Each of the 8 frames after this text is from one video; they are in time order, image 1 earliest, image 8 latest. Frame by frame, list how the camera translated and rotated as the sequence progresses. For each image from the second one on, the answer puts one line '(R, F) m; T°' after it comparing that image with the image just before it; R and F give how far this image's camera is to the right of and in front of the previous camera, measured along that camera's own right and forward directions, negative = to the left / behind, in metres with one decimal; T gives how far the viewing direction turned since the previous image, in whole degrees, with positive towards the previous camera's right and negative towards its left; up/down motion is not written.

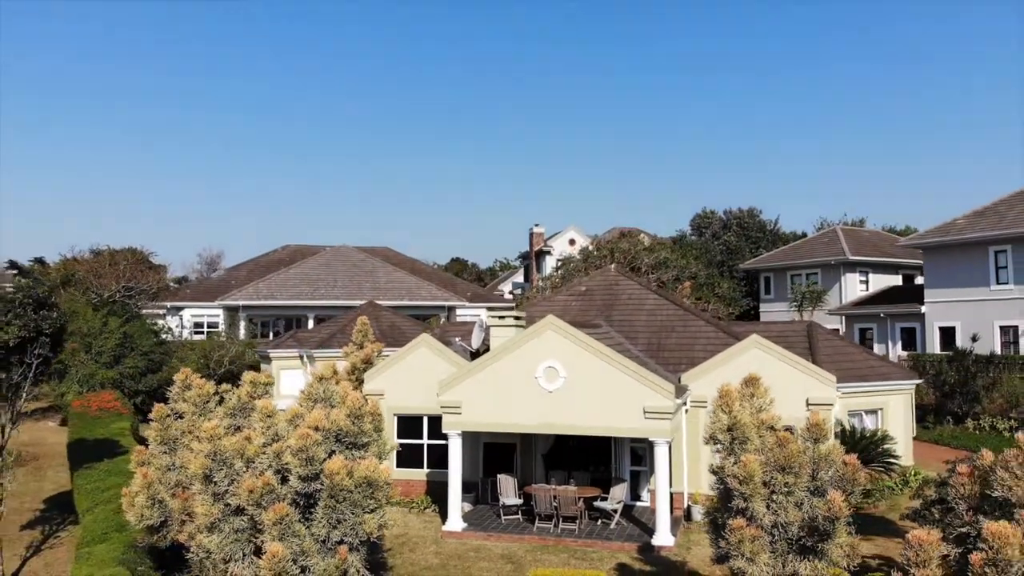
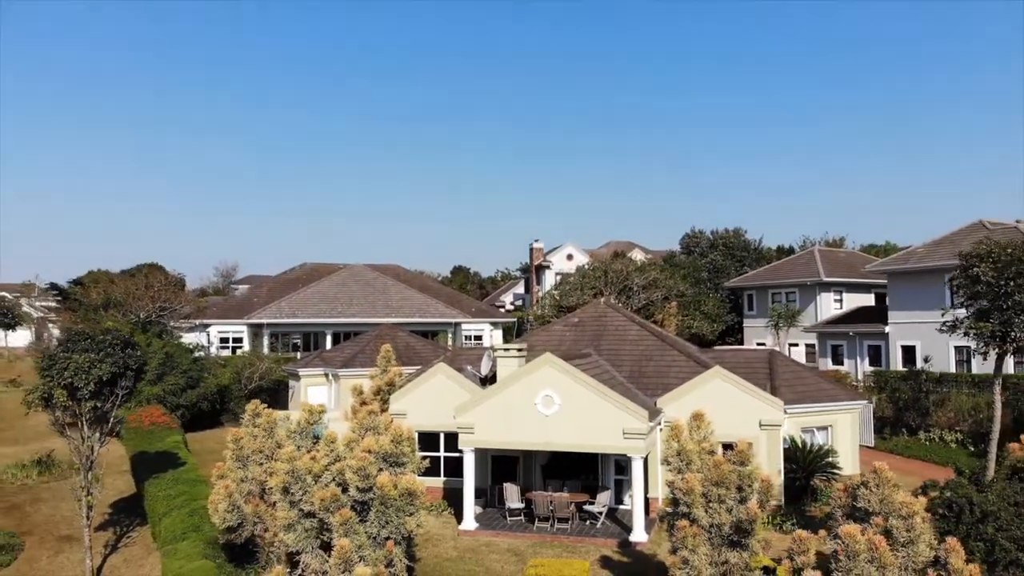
(-0.1, -2.5) m; 0°
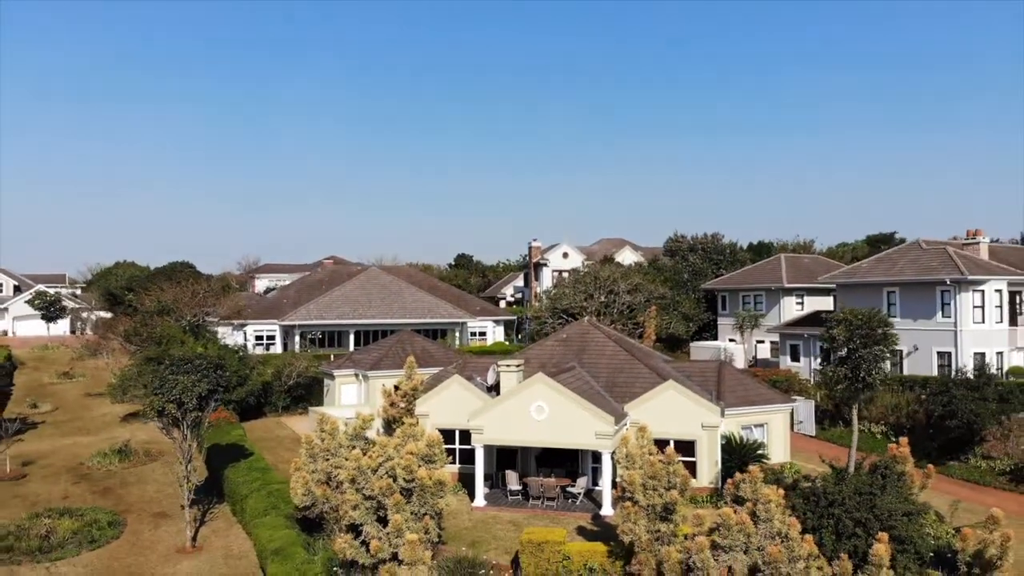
(0.0, -4.3) m; 0°
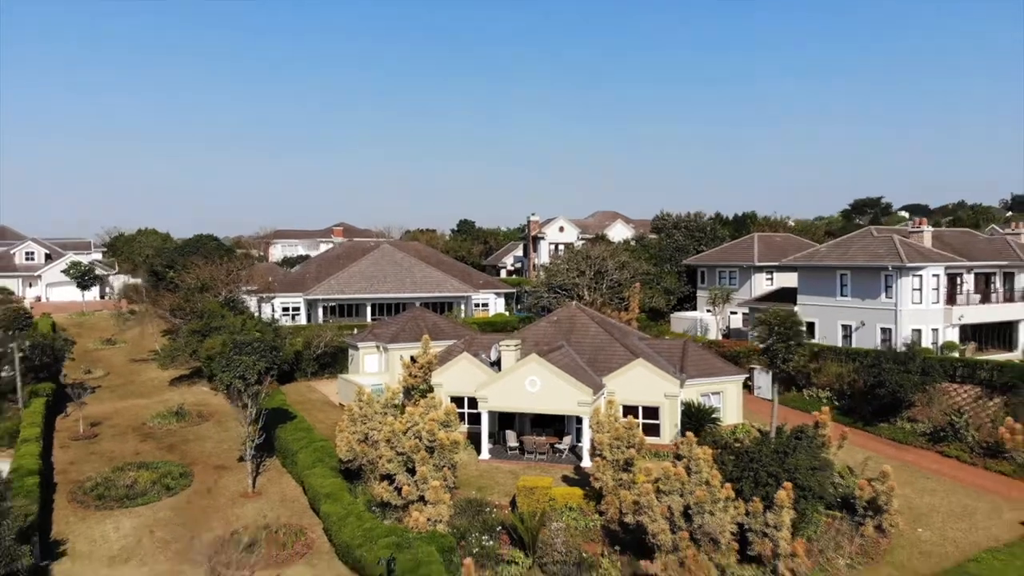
(0.0, -4.2) m; 0°
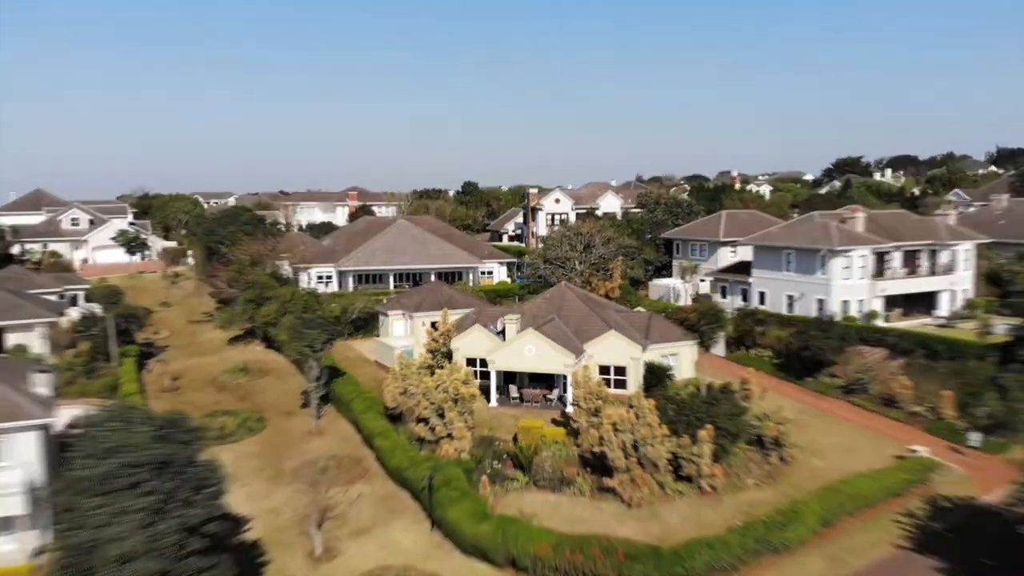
(-0.1, -7.0) m; 0°
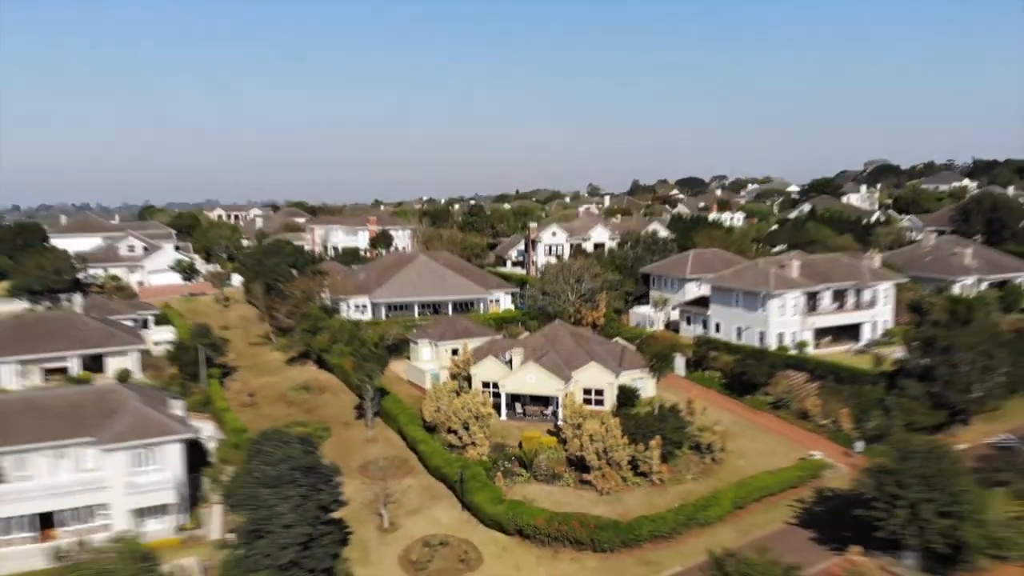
(-0.3, -10.2) m; 0°
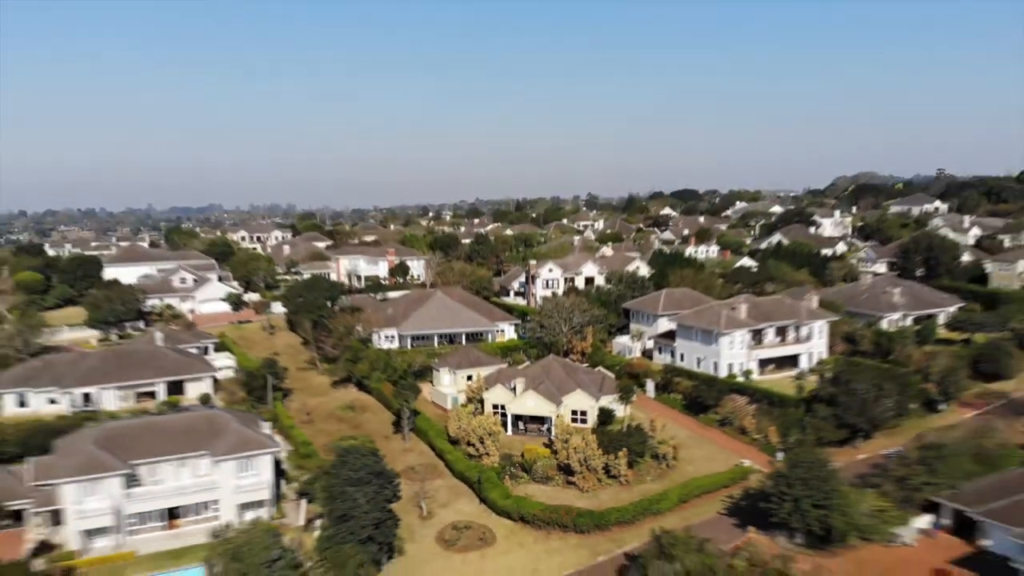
(-0.3, -12.3) m; 0°
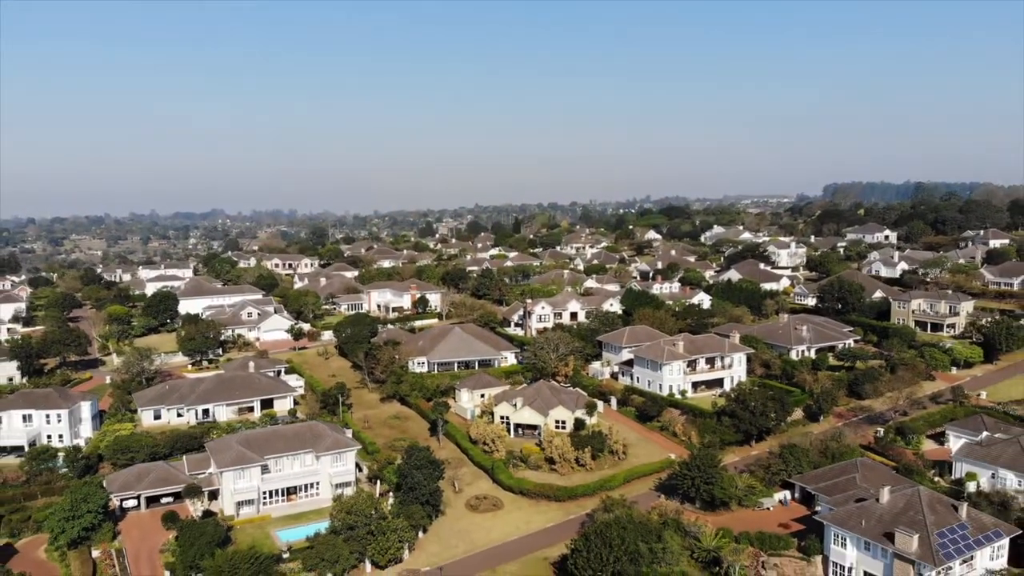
(-0.3, -23.8) m; 0°
